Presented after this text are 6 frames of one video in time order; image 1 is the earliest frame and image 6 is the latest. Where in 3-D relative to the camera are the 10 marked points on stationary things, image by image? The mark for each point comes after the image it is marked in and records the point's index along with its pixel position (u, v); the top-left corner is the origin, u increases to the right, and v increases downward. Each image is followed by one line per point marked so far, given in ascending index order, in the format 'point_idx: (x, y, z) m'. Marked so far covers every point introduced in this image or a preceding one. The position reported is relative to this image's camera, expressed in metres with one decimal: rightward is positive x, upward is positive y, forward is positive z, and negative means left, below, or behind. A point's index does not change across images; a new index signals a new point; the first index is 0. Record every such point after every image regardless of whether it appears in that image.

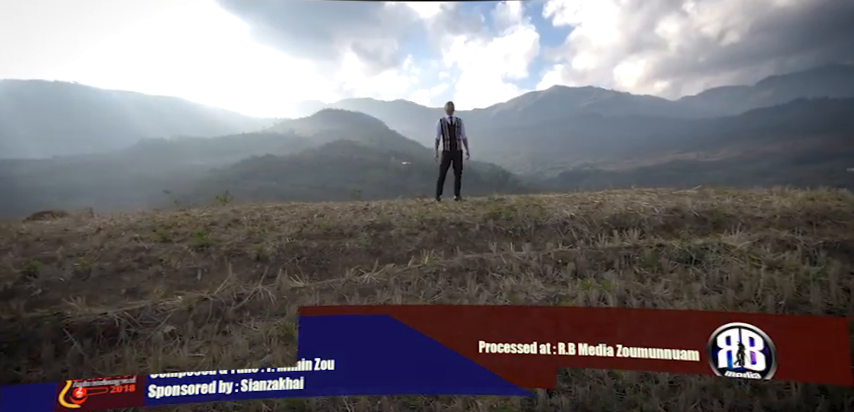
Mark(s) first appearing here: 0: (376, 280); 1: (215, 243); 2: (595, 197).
0: (-0.5, -0.7, +4.2) m
1: (-2.3, -0.4, +4.6) m
2: (+3.0, +0.1, +7.7) m
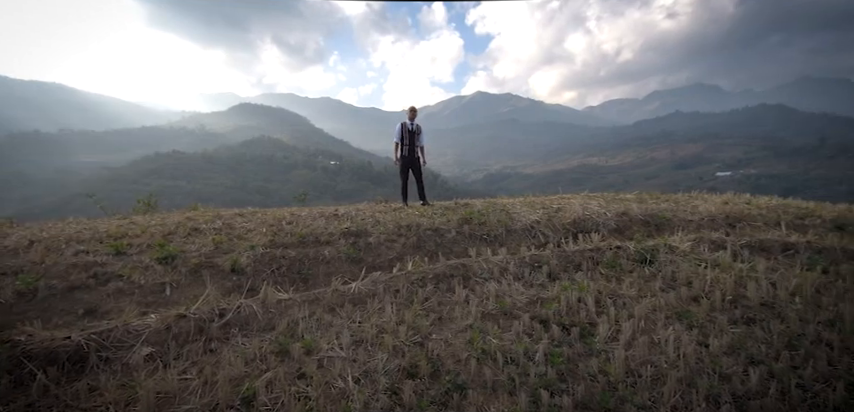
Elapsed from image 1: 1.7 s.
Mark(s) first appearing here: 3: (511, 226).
0: (-0.6, -0.8, +4.1) m
1: (-2.4, -0.5, +4.2) m
2: (+2.3, +0.1, +8.1) m
3: (+1.2, -0.3, +6.2) m
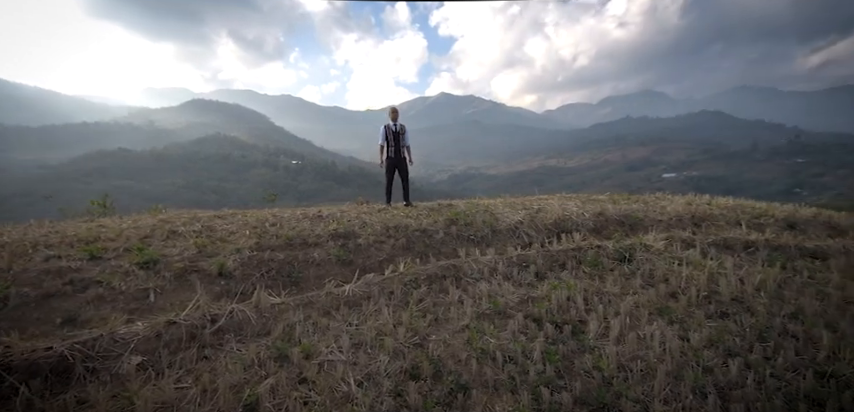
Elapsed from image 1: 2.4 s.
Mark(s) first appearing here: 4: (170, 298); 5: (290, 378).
0: (-0.6, -0.8, +4.1) m
1: (-2.5, -0.5, +4.0) m
2: (+1.9, +0.1, +8.3) m
3: (+1.0, -0.3, +6.3) m
4: (-2.1, -0.8, +3.6) m
5: (-0.9, -1.1, +2.9) m
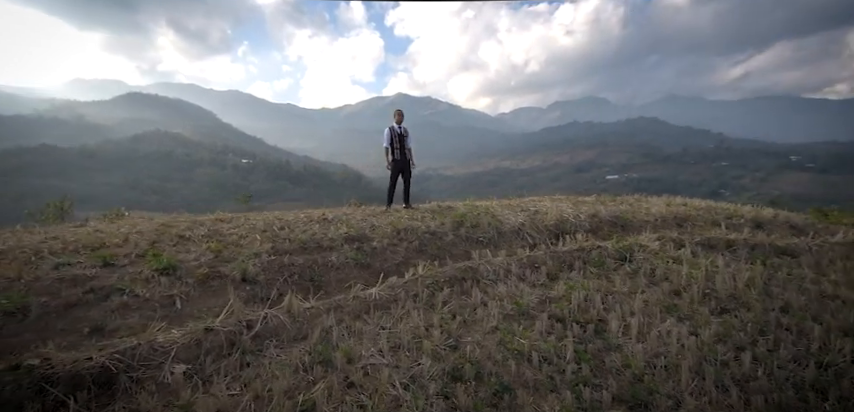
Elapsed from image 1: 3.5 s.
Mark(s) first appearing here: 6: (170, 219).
0: (-0.4, -0.8, +4.0) m
1: (-2.2, -0.5, +3.9) m
2: (+1.9, 0.0, +8.4) m
3: (+1.1, -0.3, +6.3) m
4: (-1.8, -0.8, +3.5) m
5: (-0.6, -1.2, +2.8) m
6: (-3.5, -0.2, +5.9) m
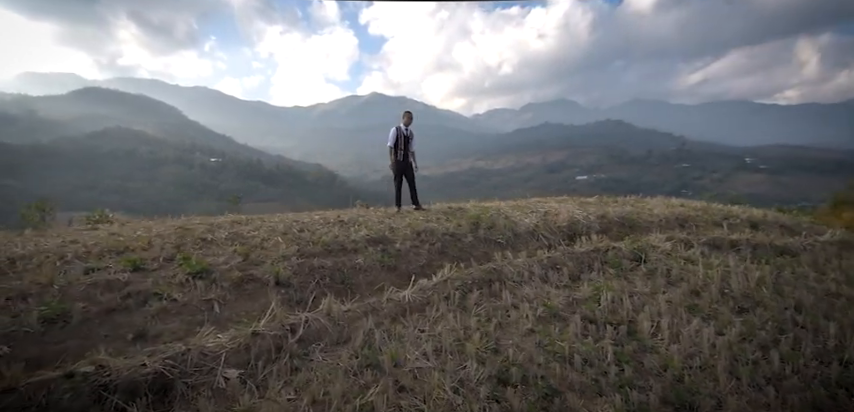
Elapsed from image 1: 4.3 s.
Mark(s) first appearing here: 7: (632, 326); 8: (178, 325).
0: (-0.1, -0.9, +4.0) m
1: (-1.9, -0.5, +3.8) m
2: (+2.1, 0.0, +8.4) m
3: (+1.3, -0.4, +6.4) m
4: (-1.5, -0.8, +3.4) m
5: (-0.2, -1.2, +2.8) m
6: (-3.3, -0.2, +5.8) m
7: (+2.0, -1.2, +4.2) m
8: (-1.8, -0.8, +3.1) m
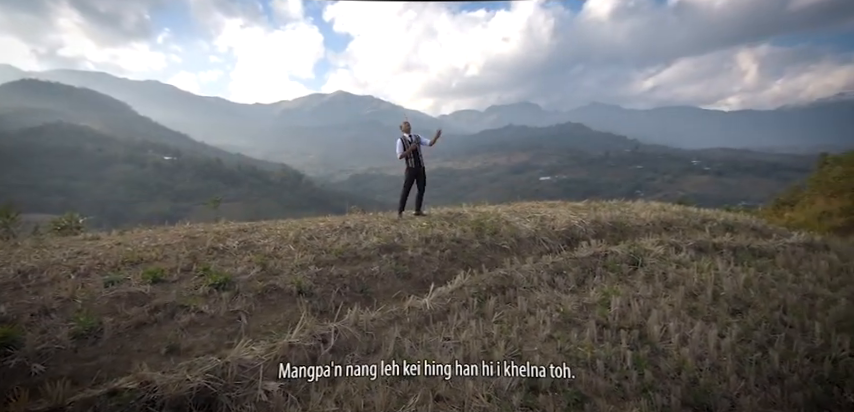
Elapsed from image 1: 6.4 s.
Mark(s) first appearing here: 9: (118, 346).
0: (+0.1, -0.9, +4.1) m
1: (-1.7, -0.6, +3.8) m
2: (+2.1, -0.1, +8.6) m
3: (+1.4, -0.4, +6.5) m
4: (-1.3, -0.9, +3.4) m
5: (0.0, -1.3, +2.9) m
6: (-3.2, -0.3, +5.7) m
7: (+2.2, -1.2, +4.4) m
8: (-1.5, -0.9, +3.1) m
9: (-2.0, -0.9, +2.8) m
